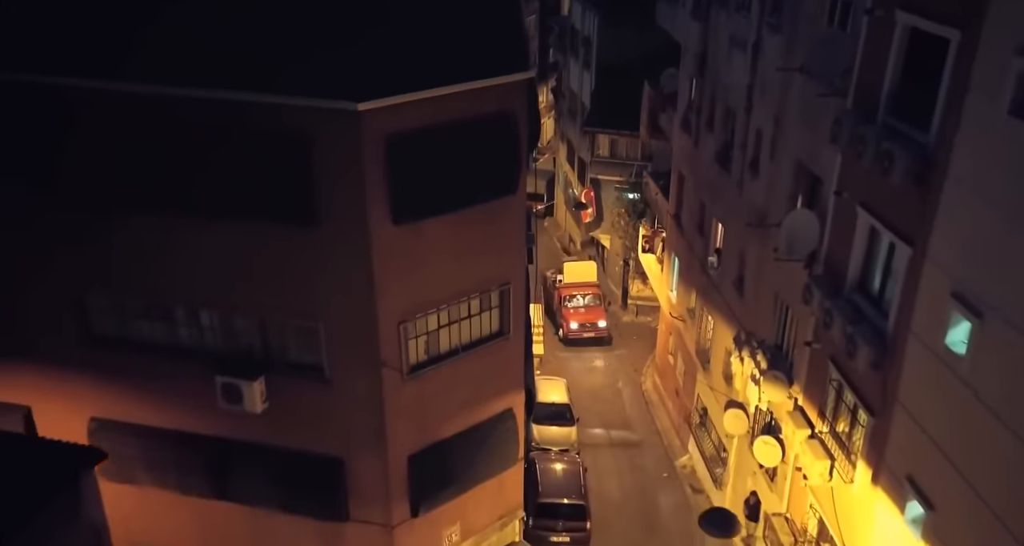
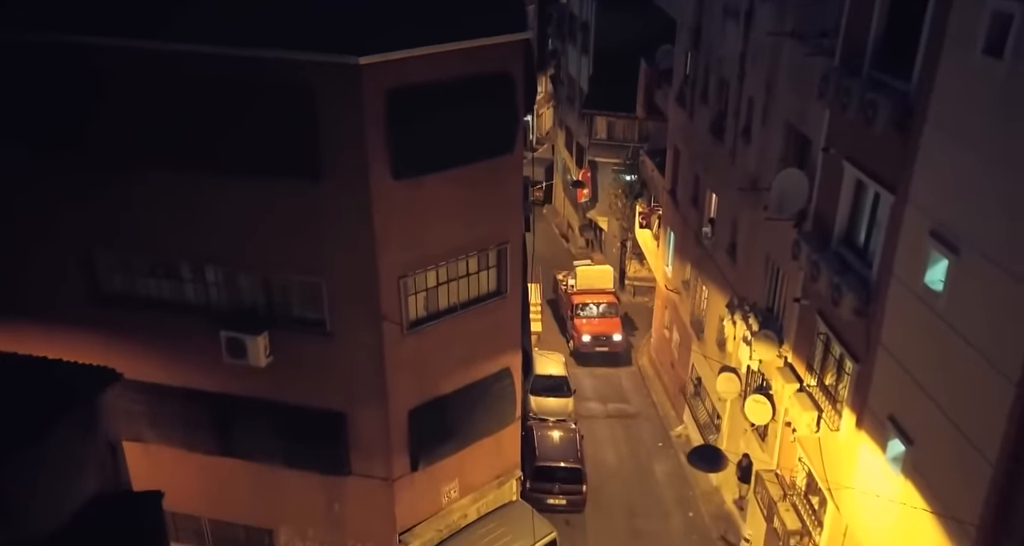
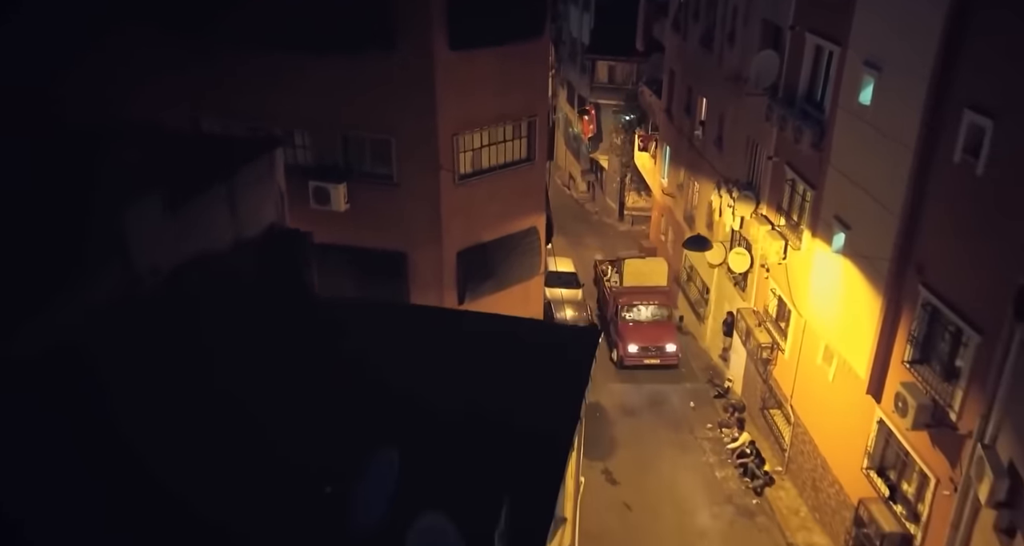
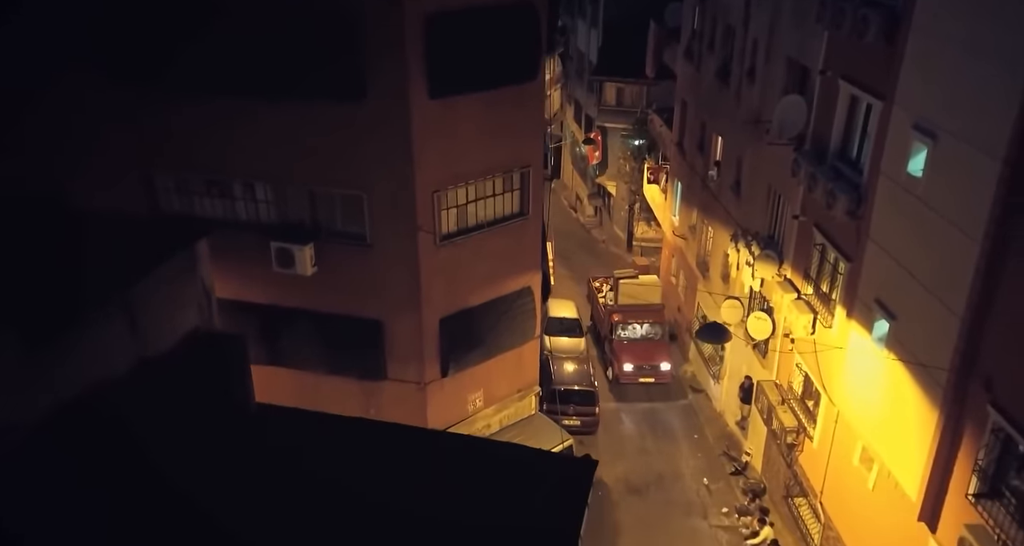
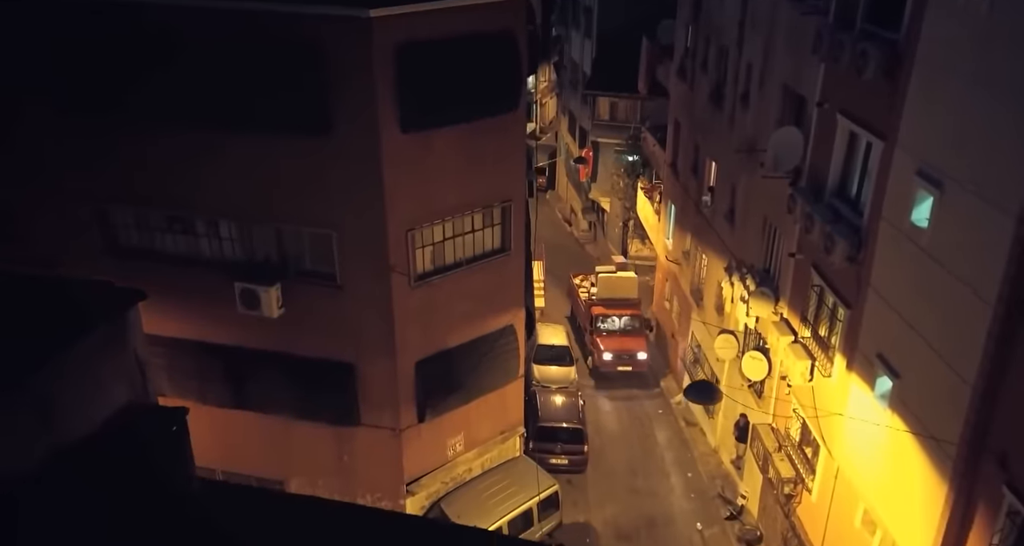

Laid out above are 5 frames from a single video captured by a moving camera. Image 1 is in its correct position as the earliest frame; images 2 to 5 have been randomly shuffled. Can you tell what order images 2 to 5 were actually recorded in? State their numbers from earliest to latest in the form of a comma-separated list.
2, 5, 4, 3
